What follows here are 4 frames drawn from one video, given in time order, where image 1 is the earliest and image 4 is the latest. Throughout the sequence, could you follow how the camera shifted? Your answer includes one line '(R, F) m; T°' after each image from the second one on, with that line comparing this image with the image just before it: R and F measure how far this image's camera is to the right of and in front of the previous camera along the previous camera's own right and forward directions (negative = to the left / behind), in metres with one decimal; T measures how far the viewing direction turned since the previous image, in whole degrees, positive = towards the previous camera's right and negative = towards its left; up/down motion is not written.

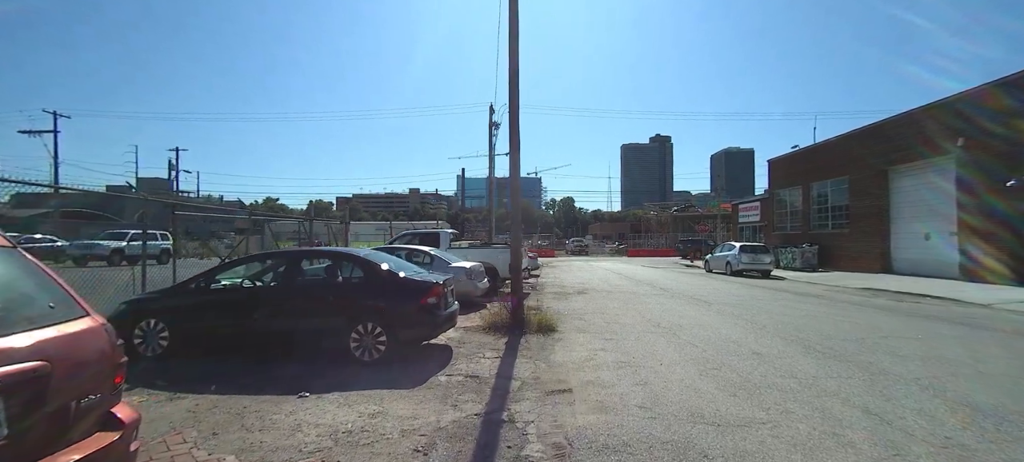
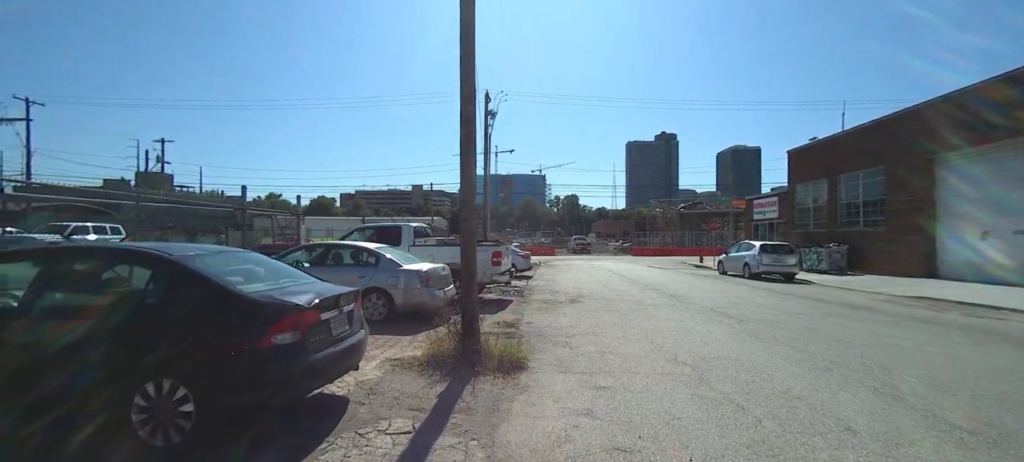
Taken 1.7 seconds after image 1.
(+0.8, +2.7) m; -1°
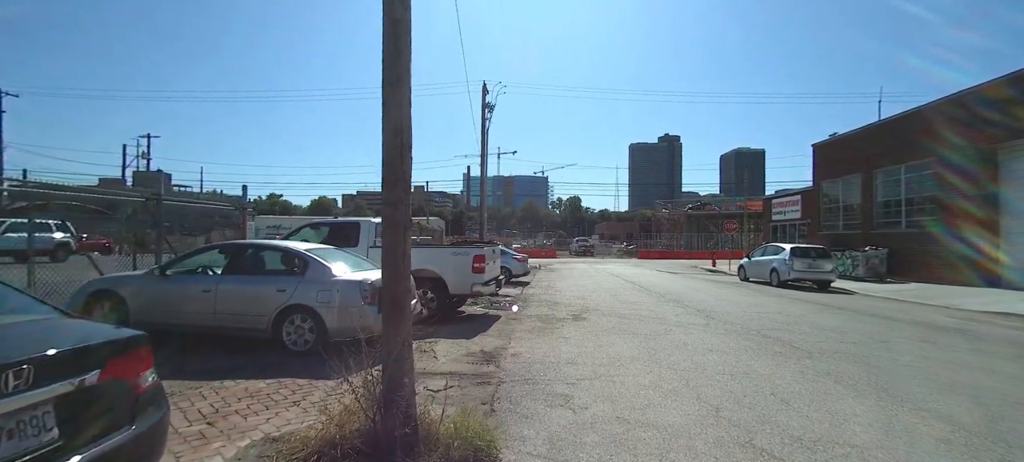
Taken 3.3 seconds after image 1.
(+0.4, +2.6) m; 0°
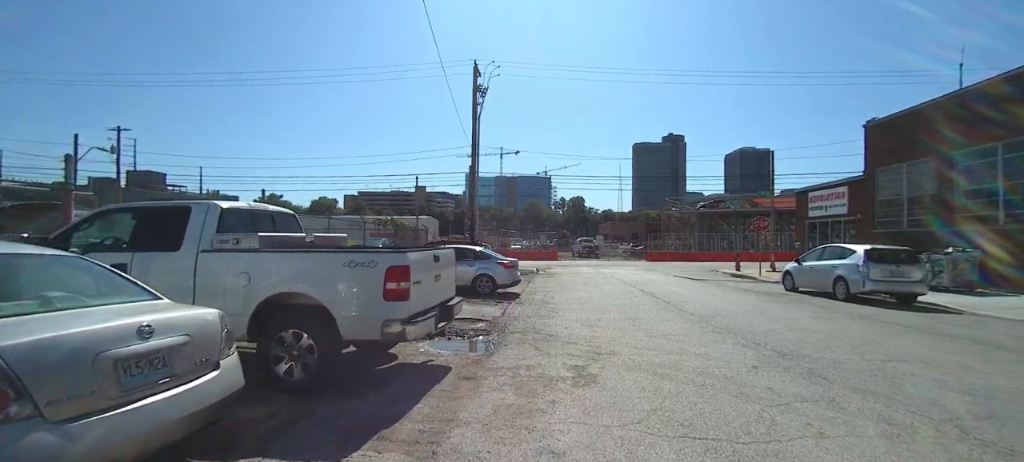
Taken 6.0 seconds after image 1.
(+0.7, +4.3) m; 0°
